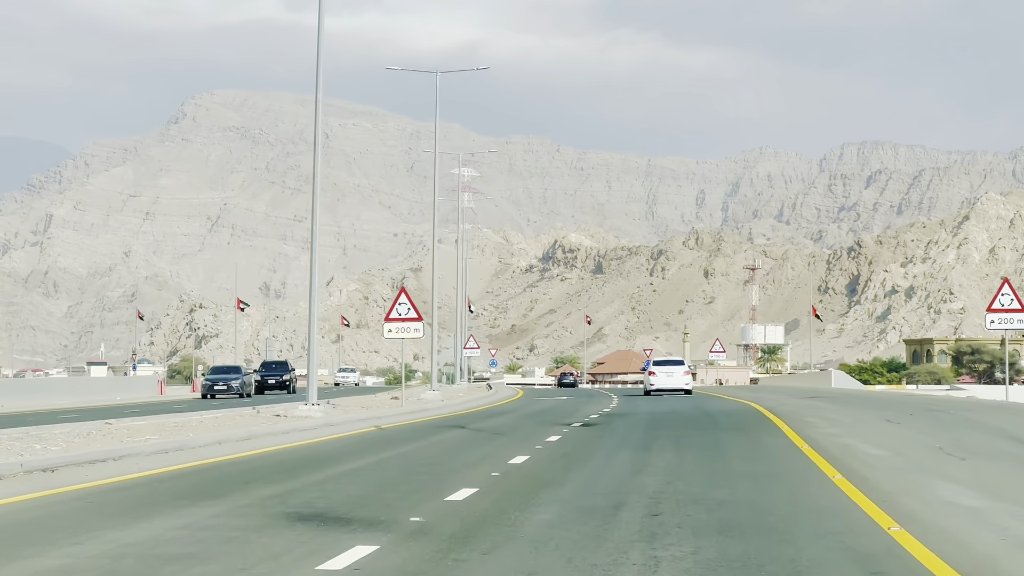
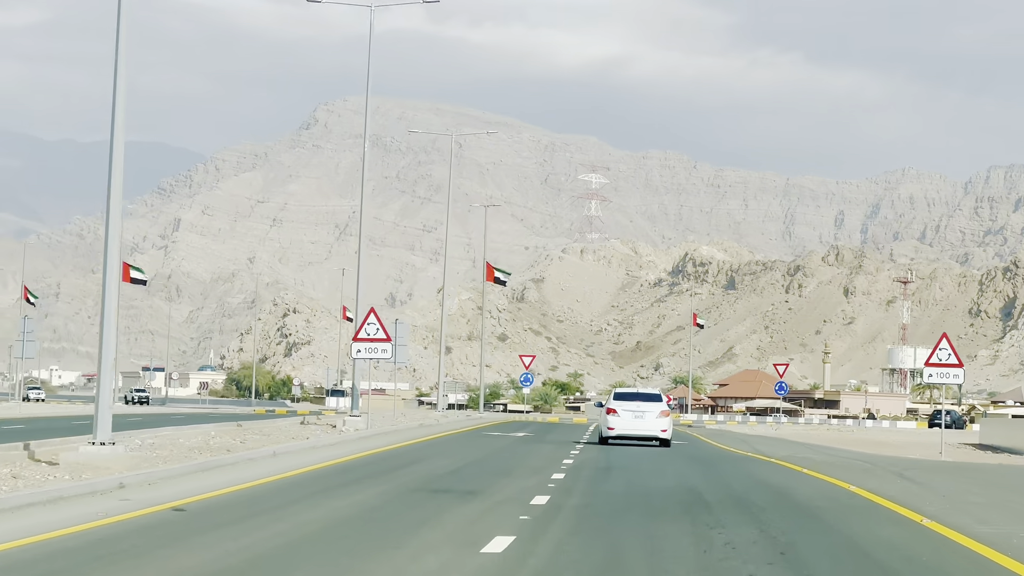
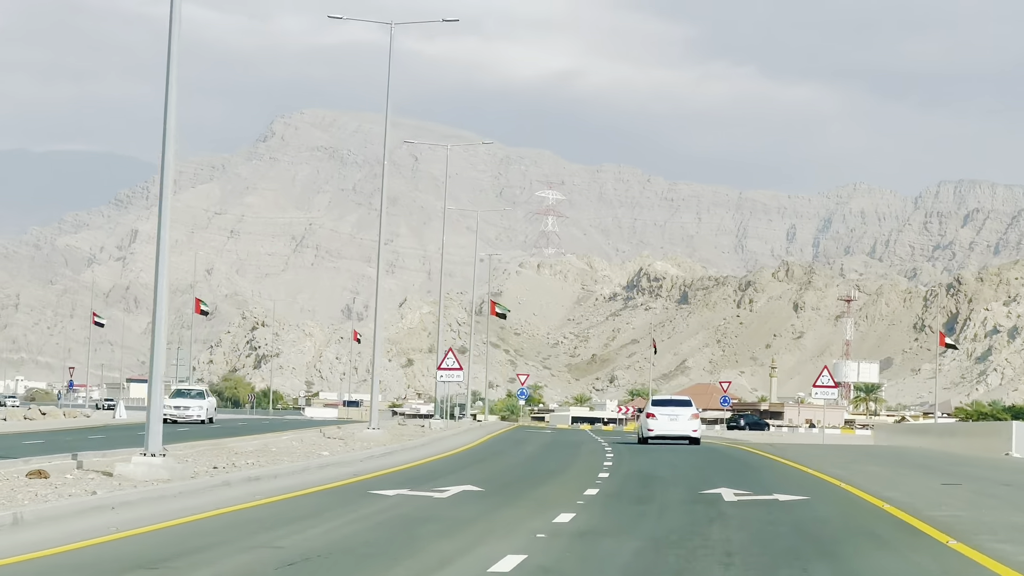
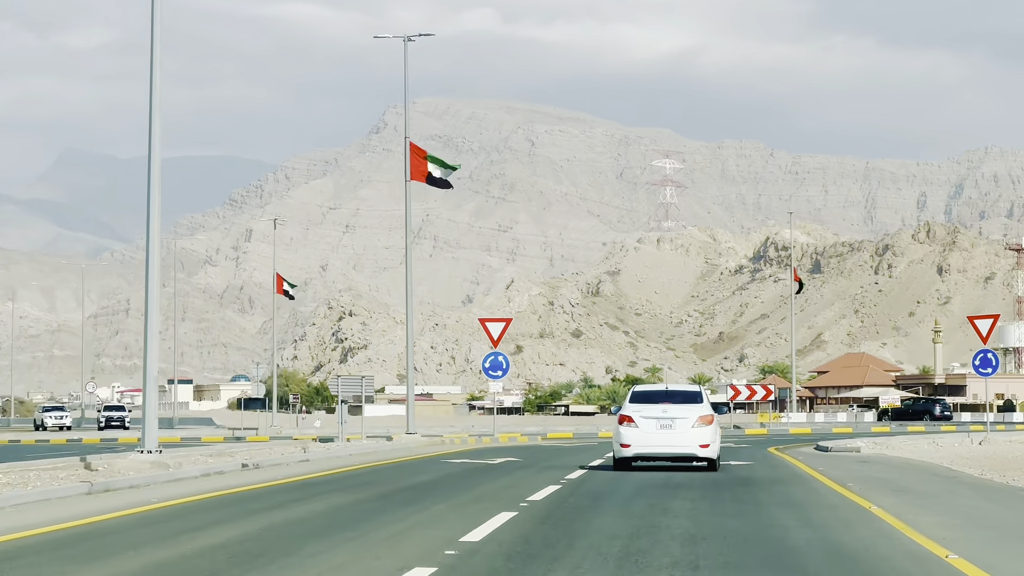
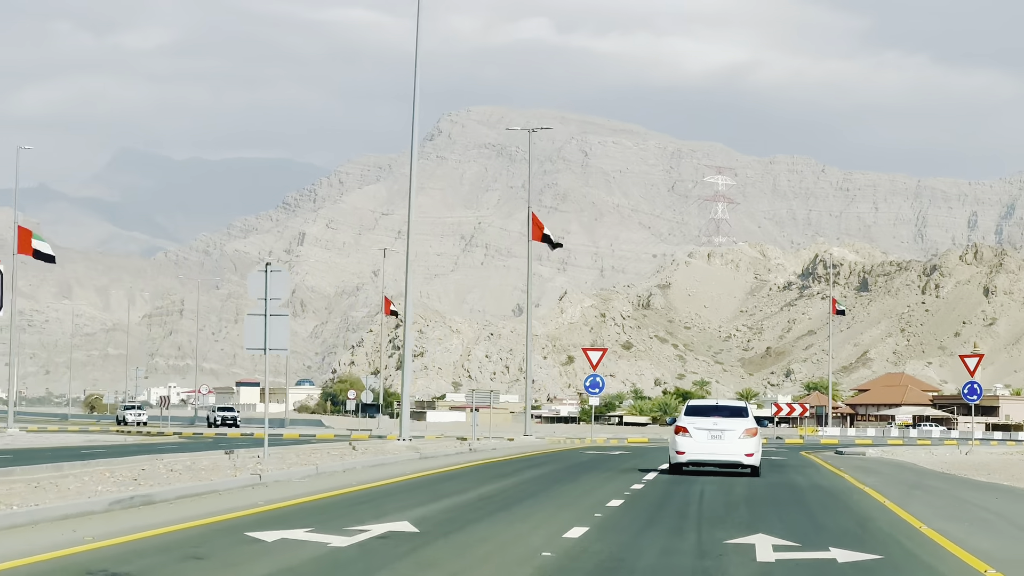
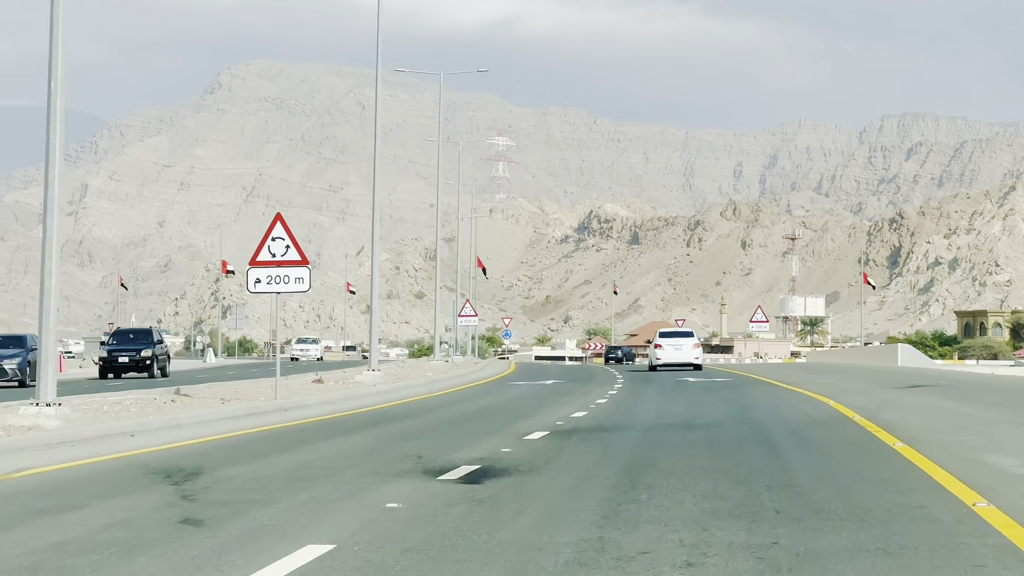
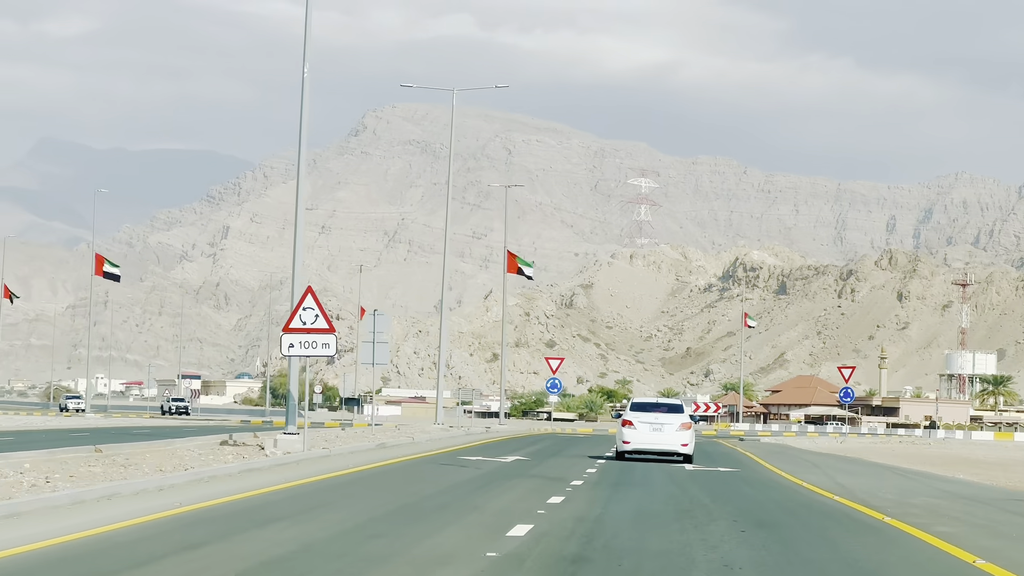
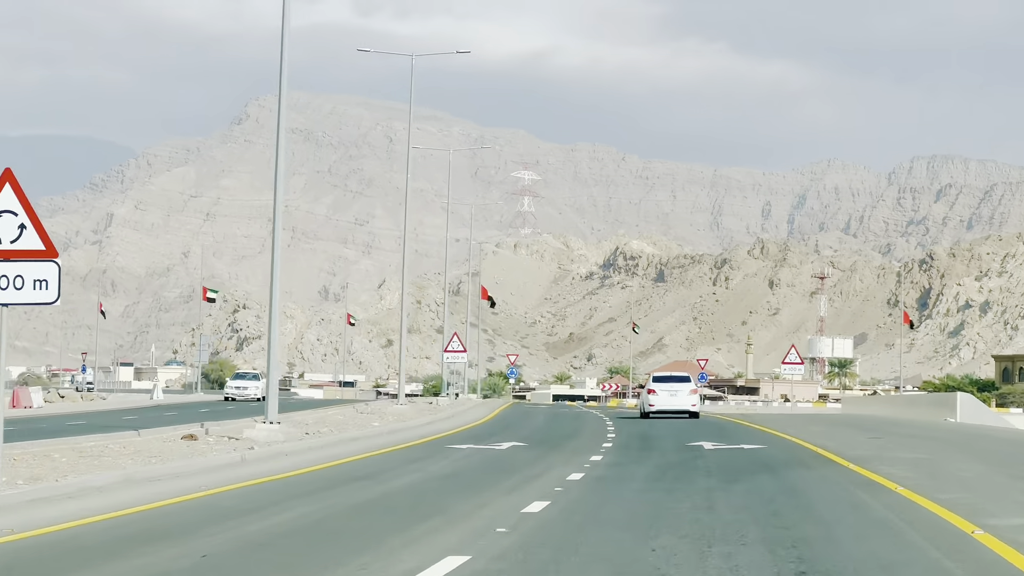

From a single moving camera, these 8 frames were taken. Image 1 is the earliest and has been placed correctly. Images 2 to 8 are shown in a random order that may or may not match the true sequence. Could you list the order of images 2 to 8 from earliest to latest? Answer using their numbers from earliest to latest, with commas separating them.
6, 8, 3, 2, 7, 5, 4
